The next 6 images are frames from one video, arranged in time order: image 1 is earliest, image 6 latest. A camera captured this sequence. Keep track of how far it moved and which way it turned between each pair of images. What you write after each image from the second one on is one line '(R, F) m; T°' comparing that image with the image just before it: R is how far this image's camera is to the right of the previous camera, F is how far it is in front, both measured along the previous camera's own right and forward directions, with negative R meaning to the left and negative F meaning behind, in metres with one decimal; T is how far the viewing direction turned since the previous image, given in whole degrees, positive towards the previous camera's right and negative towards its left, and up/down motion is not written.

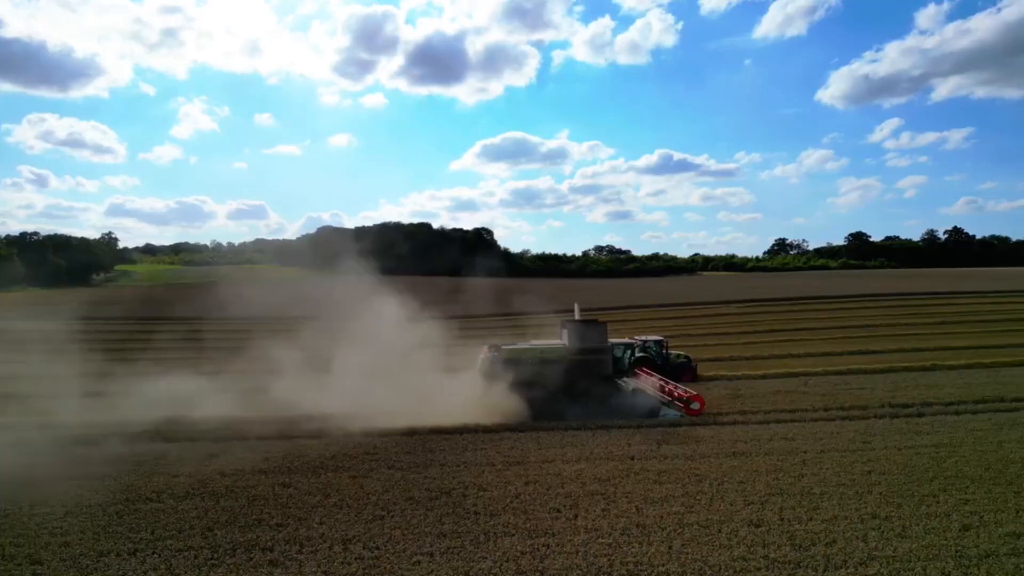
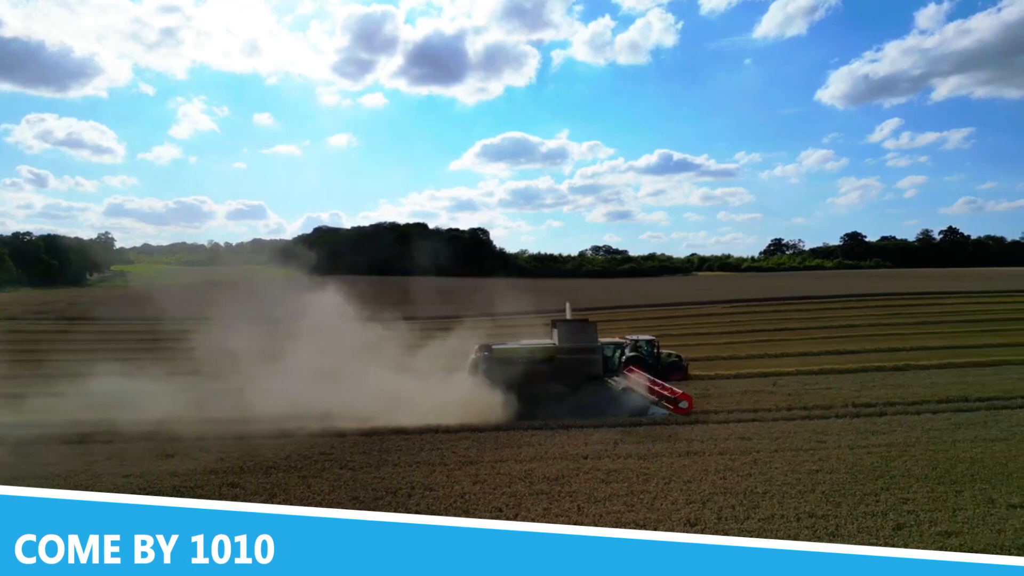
(+0.7, 0.0) m; 0°
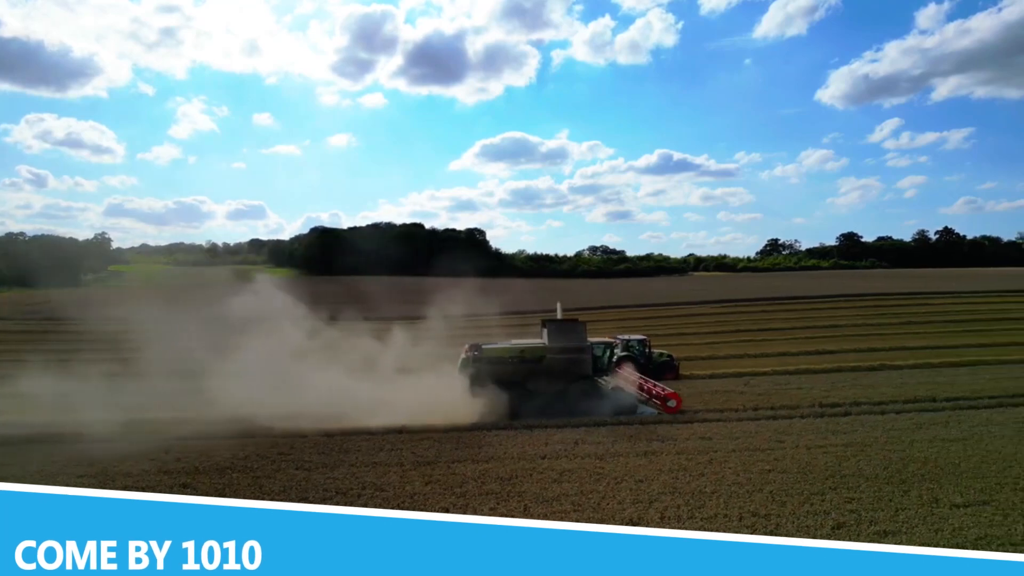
(+0.6, 0.0) m; 0°
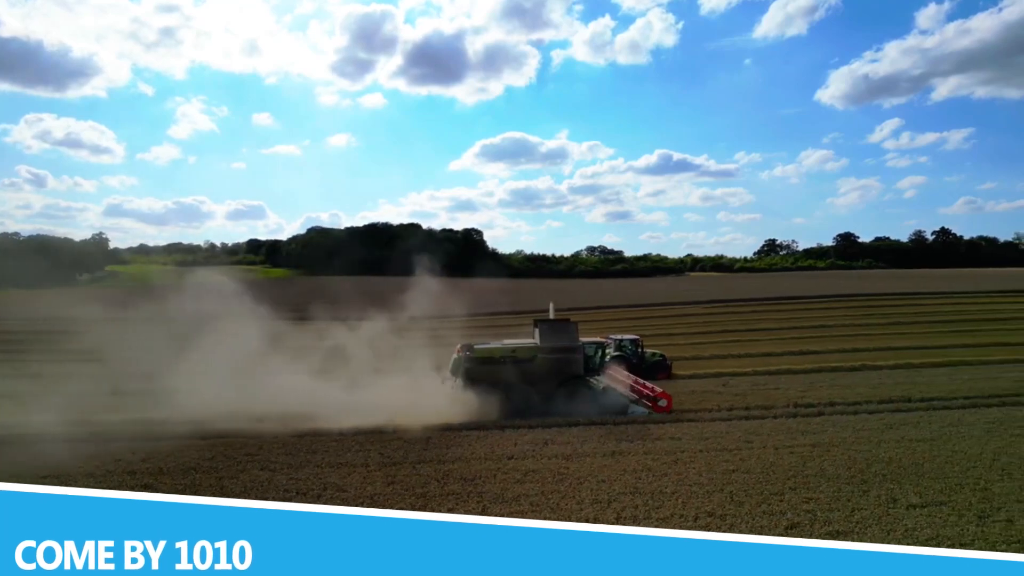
(+0.5, 0.0) m; 0°
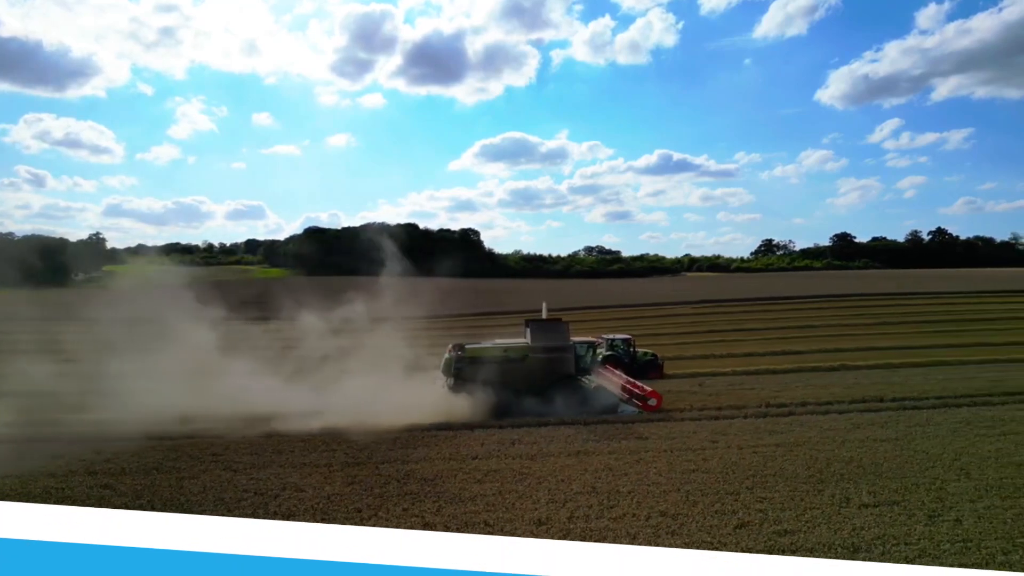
(+0.5, 0.0) m; 0°
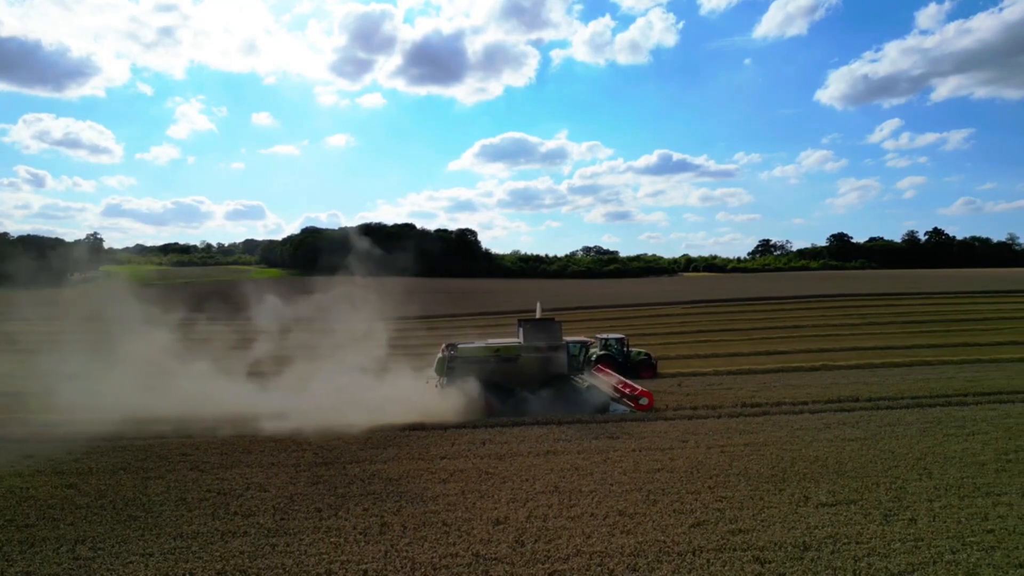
(+0.5, 0.0) m; 0°
